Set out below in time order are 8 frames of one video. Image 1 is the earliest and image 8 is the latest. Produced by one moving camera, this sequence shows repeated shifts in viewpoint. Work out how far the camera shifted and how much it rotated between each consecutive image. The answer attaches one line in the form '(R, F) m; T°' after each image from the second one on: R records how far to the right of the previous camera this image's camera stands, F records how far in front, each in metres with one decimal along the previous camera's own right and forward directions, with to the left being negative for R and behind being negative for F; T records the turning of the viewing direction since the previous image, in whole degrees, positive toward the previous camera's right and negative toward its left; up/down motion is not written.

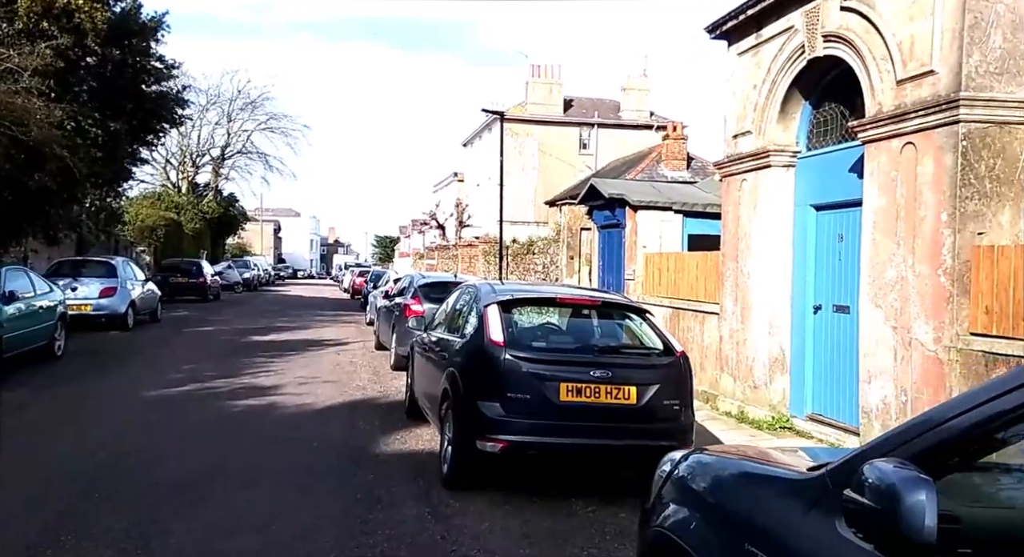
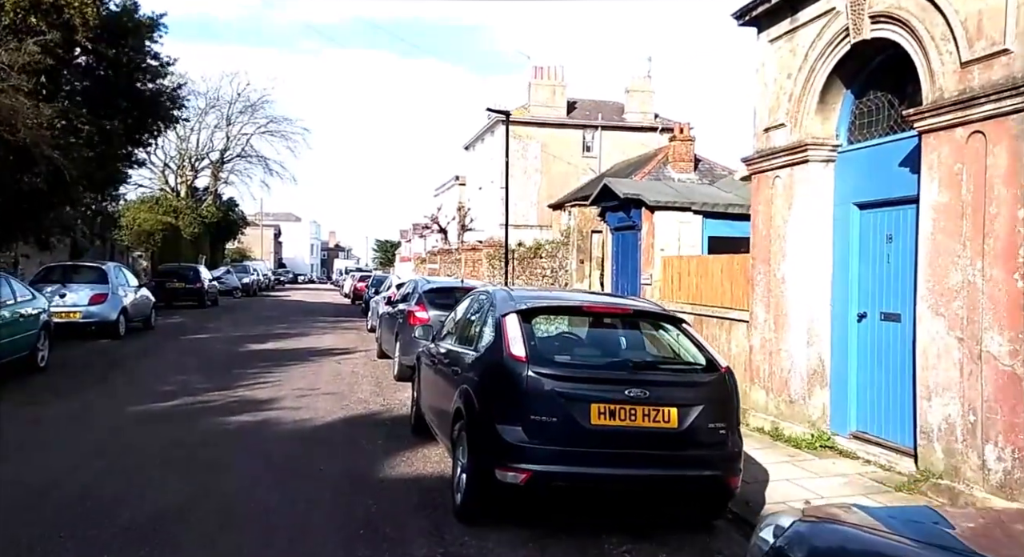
(-0.1, +0.8) m; 0°
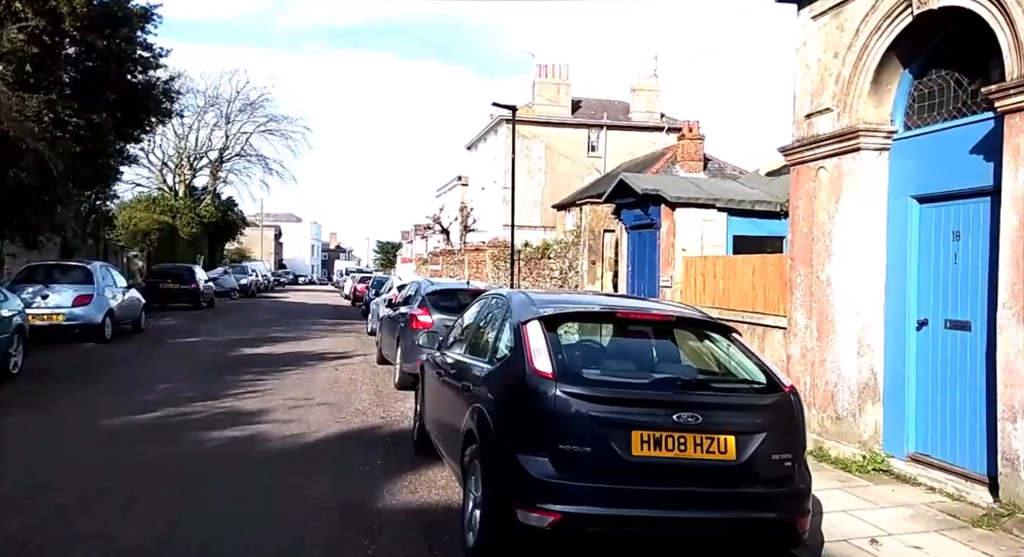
(-0.1, +0.9) m; 0°
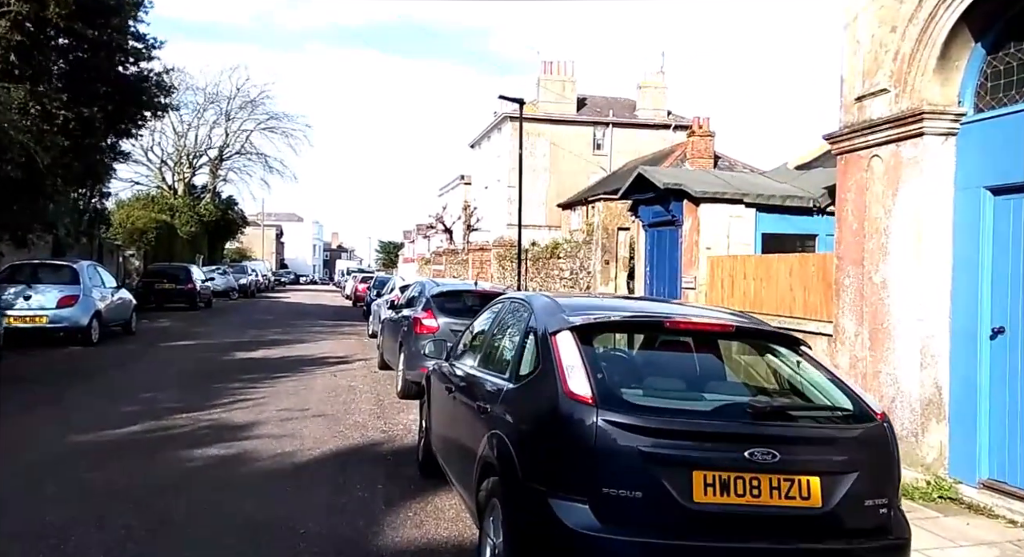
(-0.1, +0.9) m; 0°
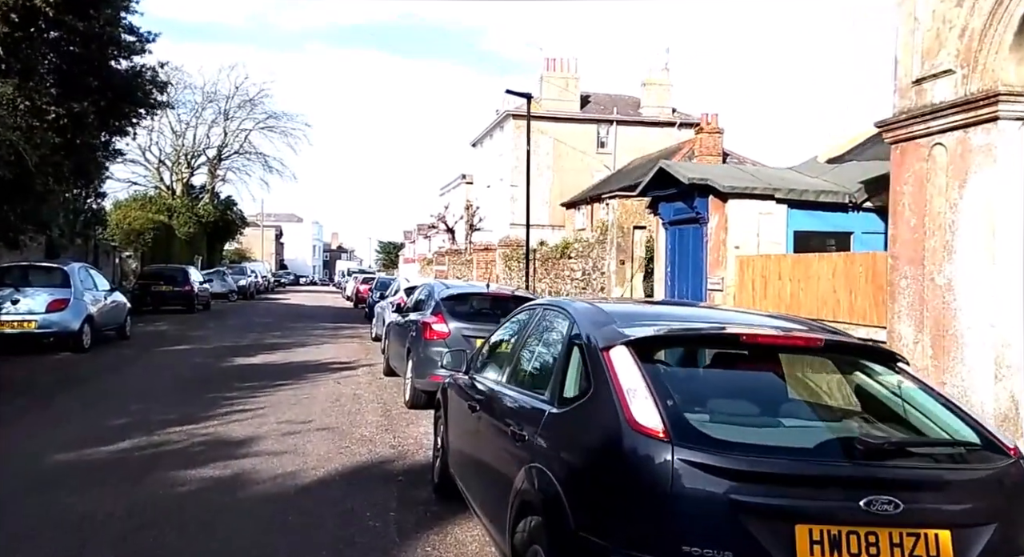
(-0.2, +0.7) m; 0°
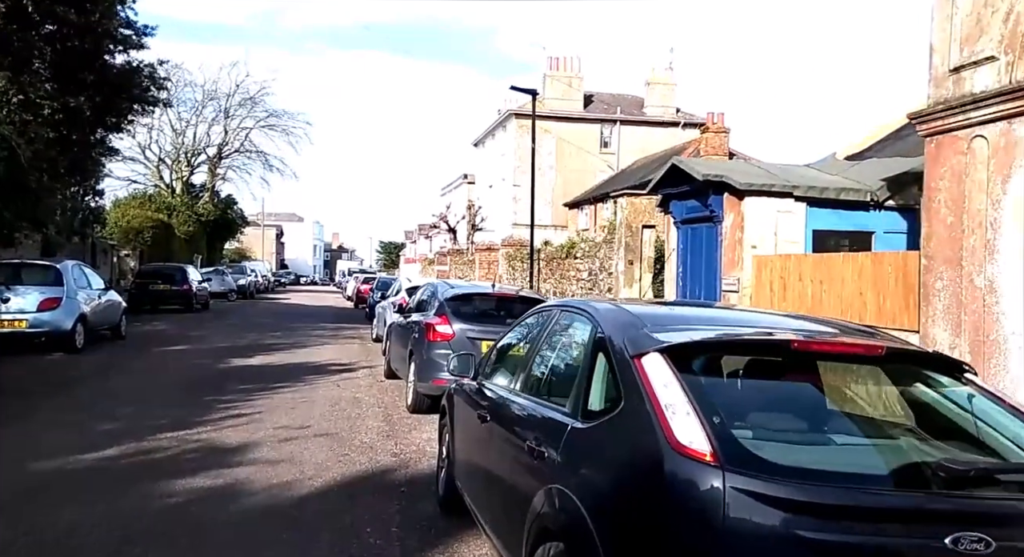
(-0.1, +0.4) m; 0°
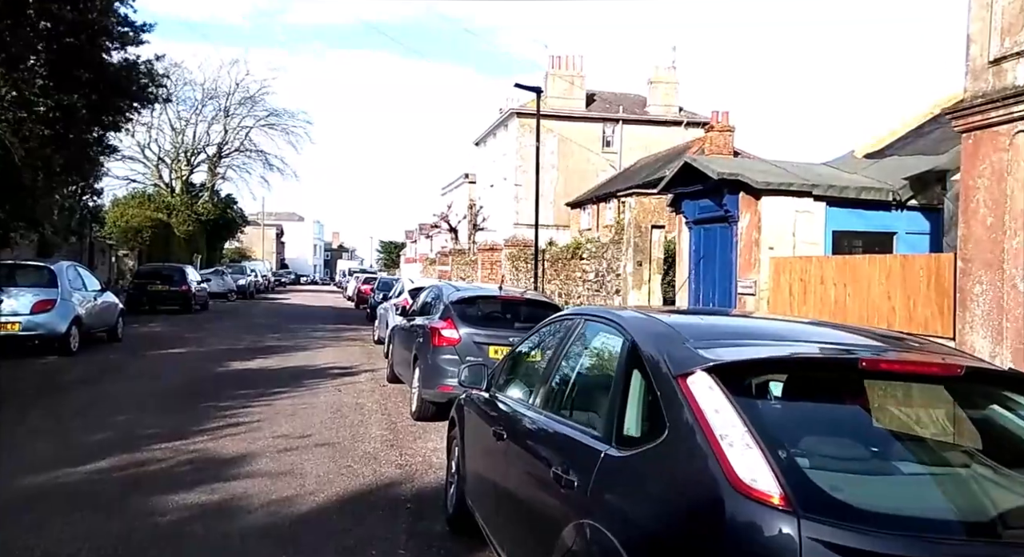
(-0.1, +0.4) m; 0°
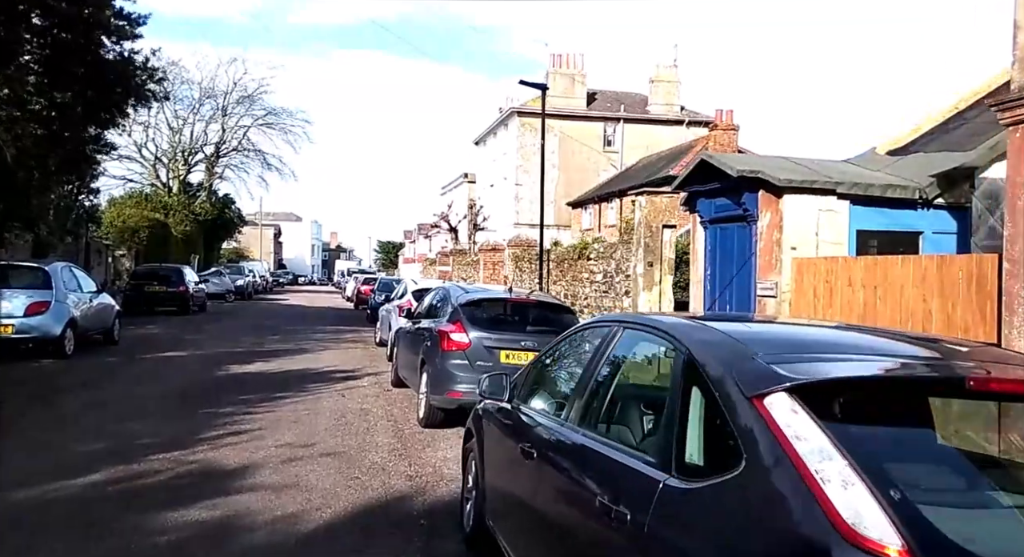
(-0.2, +0.4) m; 0°
